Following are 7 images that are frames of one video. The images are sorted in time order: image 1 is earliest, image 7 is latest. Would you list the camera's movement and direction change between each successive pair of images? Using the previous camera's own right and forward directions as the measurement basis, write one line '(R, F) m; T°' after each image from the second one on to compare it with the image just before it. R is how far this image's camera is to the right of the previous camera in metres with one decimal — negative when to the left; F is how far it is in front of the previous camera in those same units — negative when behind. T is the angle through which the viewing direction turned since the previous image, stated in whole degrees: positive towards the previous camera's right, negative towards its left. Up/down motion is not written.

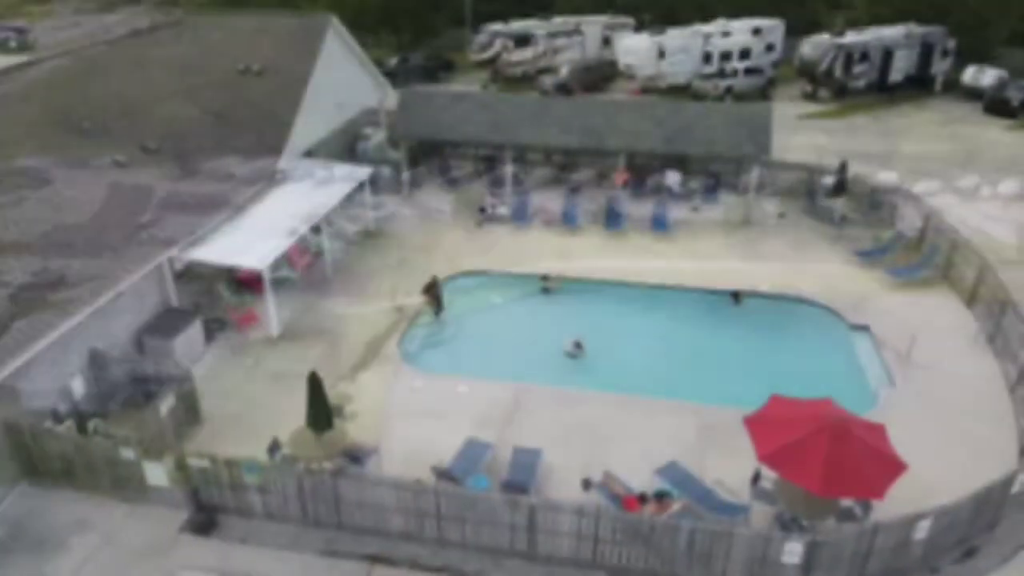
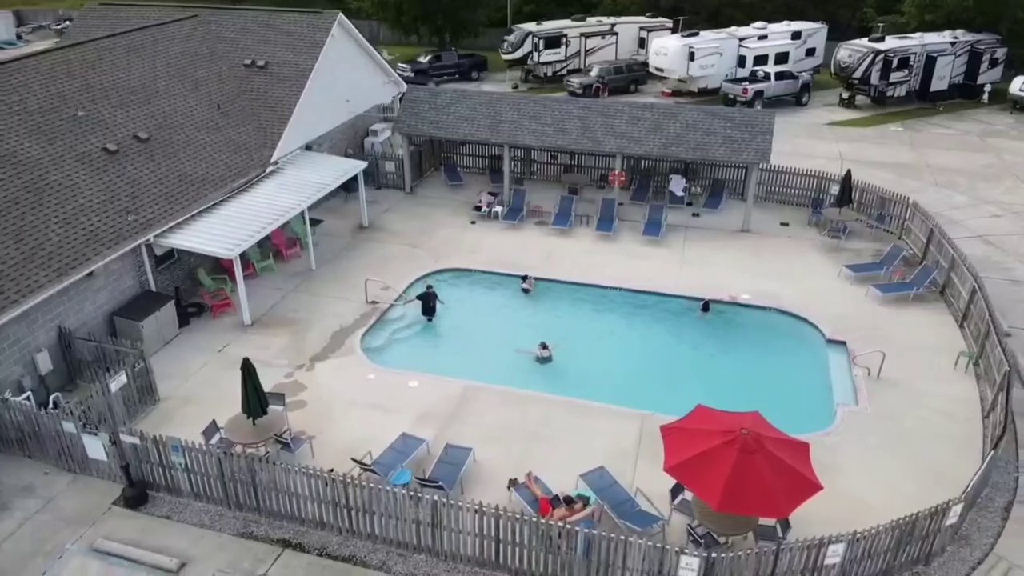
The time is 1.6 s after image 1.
(+2.4, +0.1) m; -5°
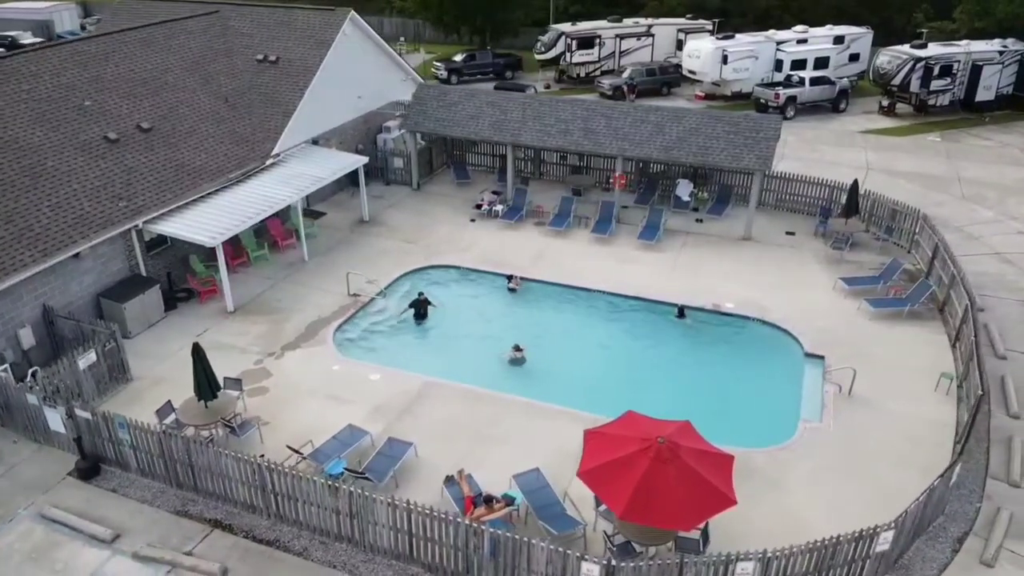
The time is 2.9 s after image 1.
(+2.2, +0.1) m; -5°
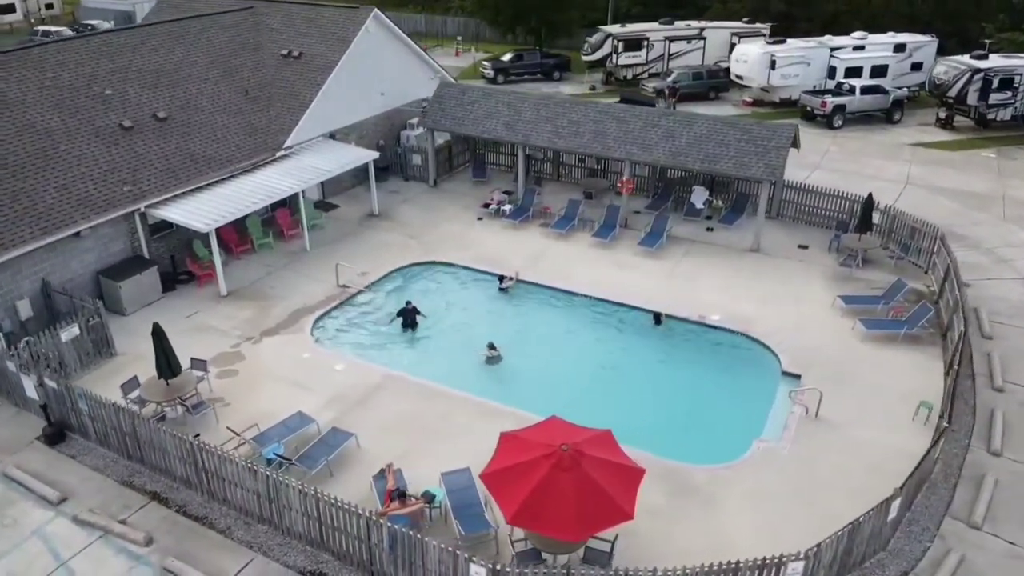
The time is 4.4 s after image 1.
(+2.5, +0.1) m; -6°
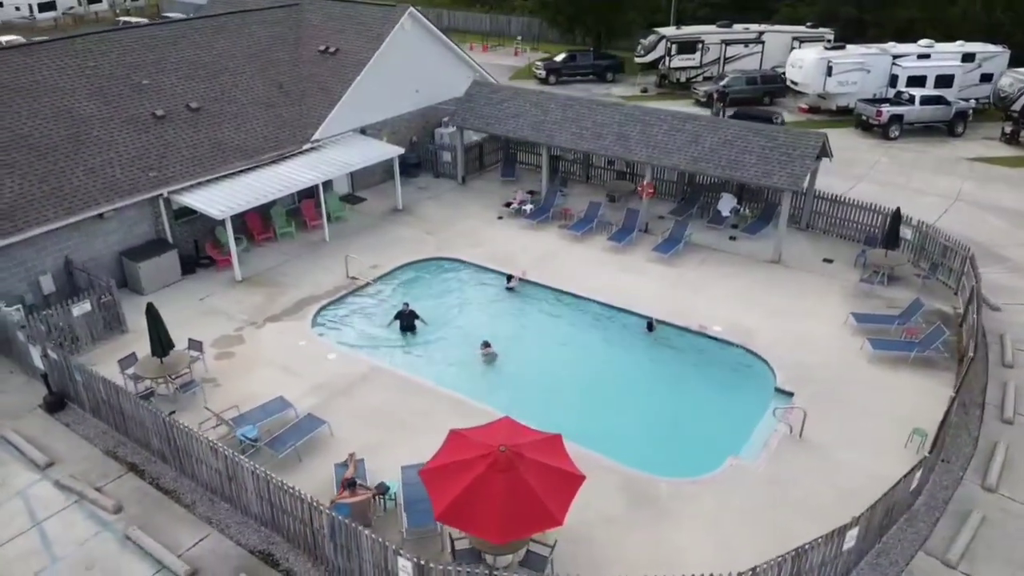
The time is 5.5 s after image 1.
(+1.9, +0.1) m; -6°
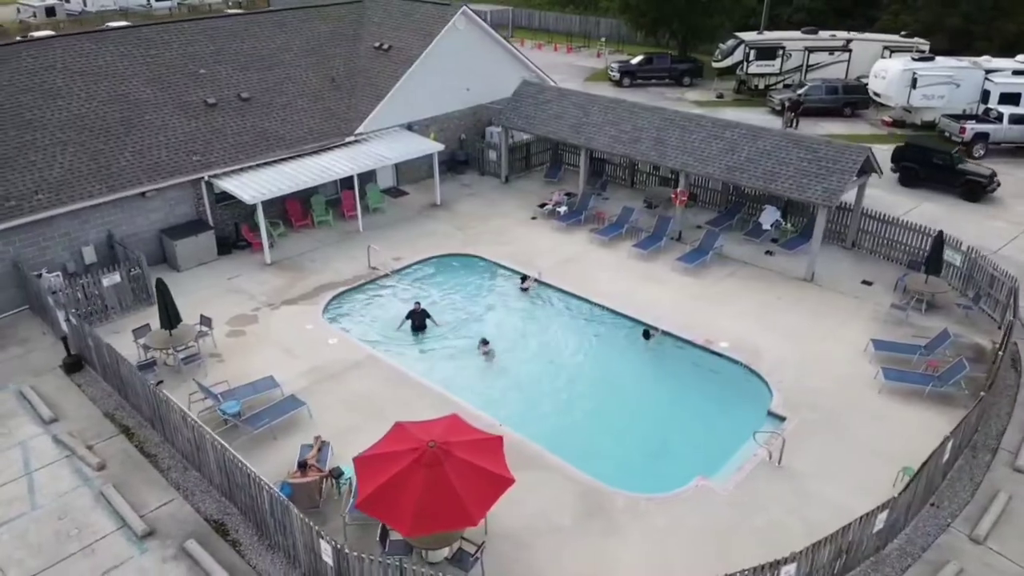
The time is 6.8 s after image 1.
(+2.4, +0.2) m; -8°
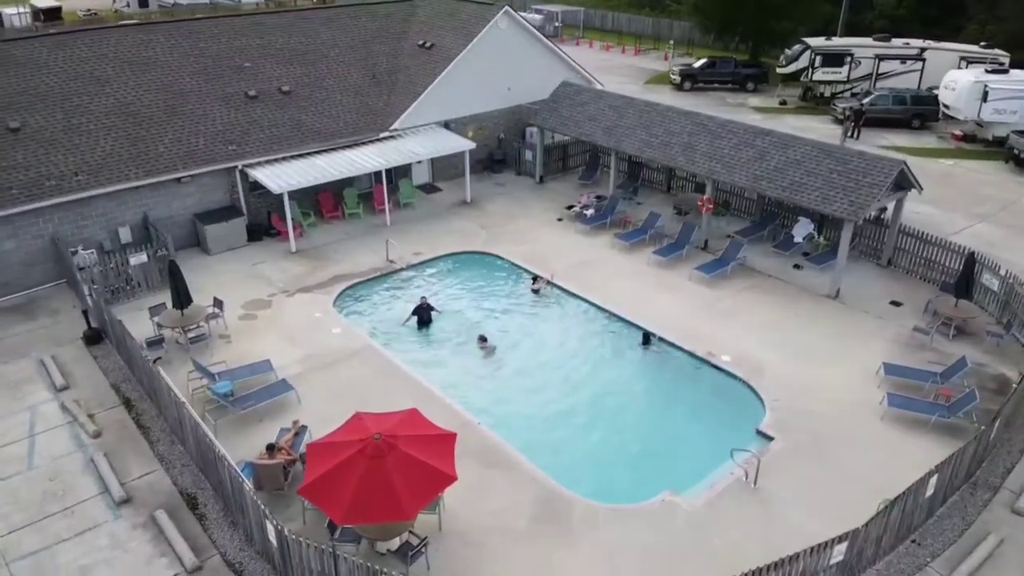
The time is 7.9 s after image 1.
(+1.9, +0.1) m; -6°
